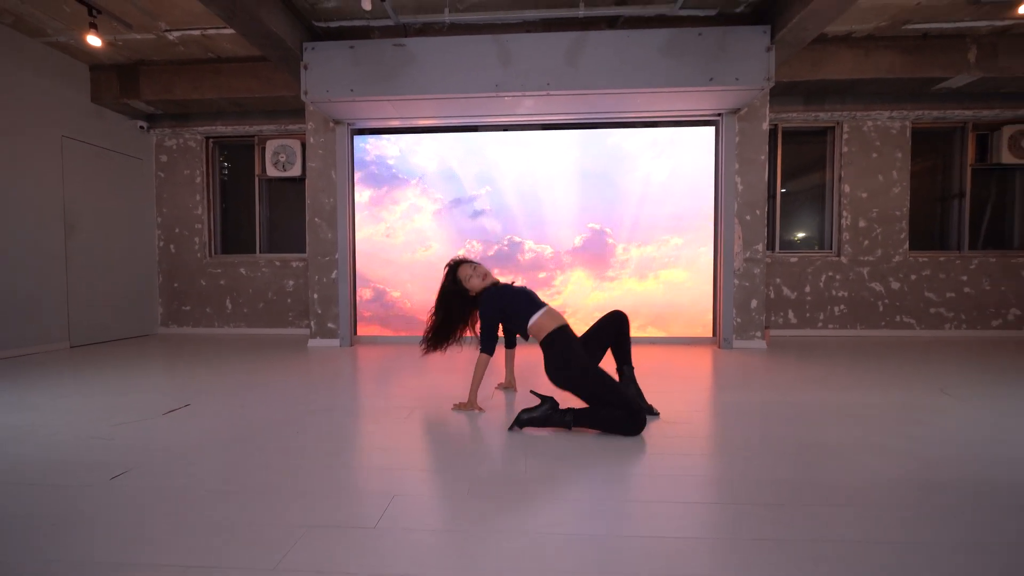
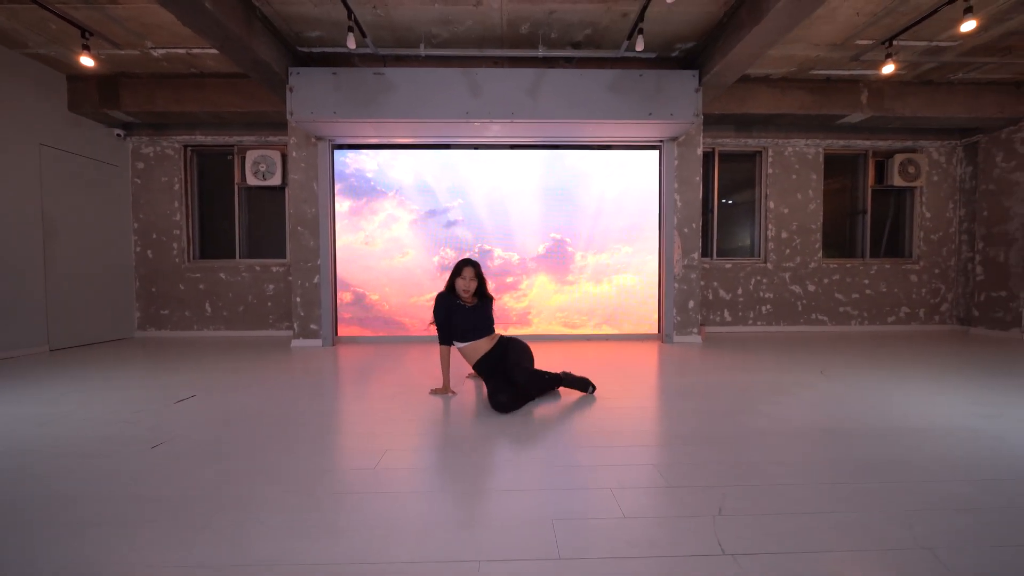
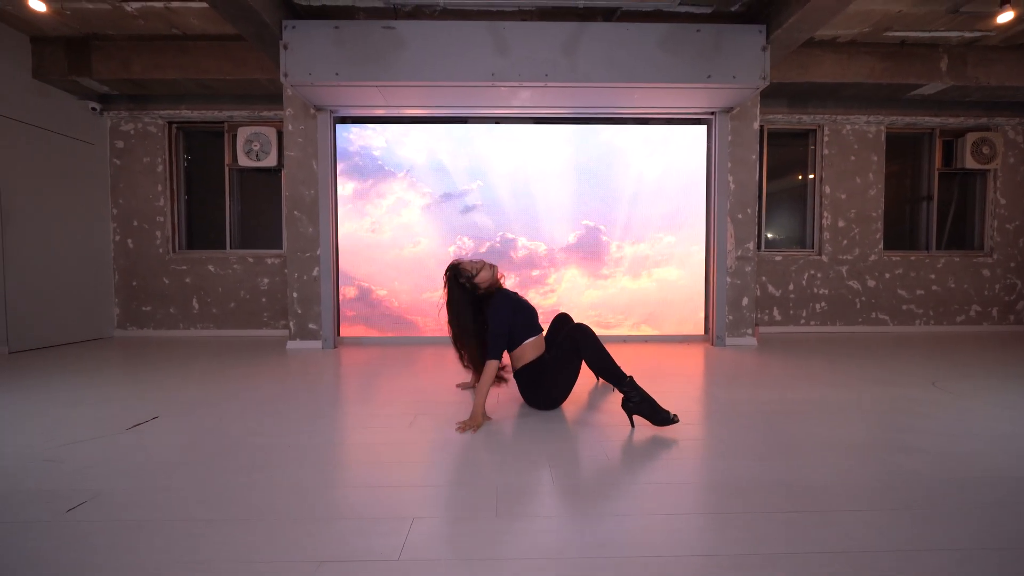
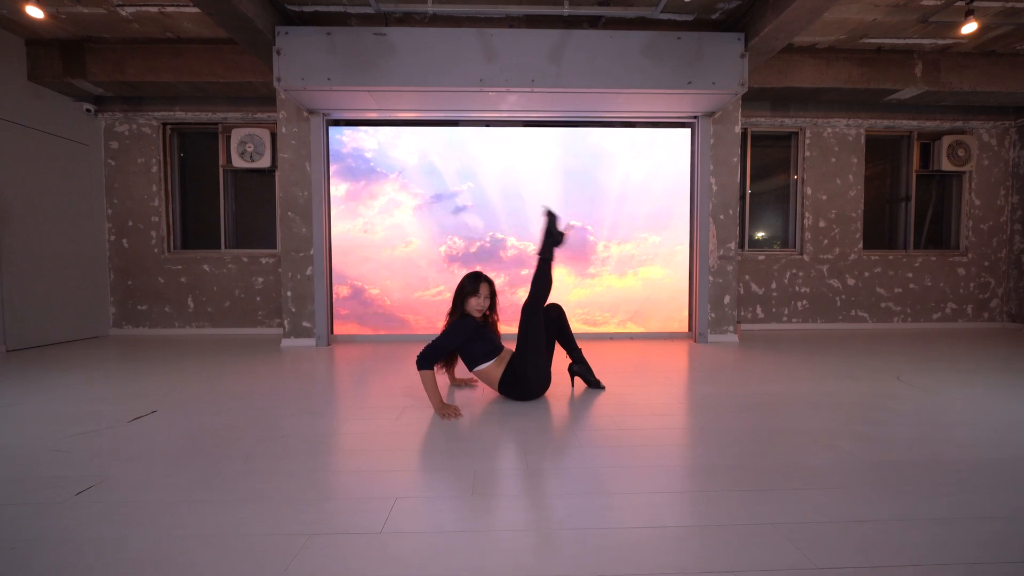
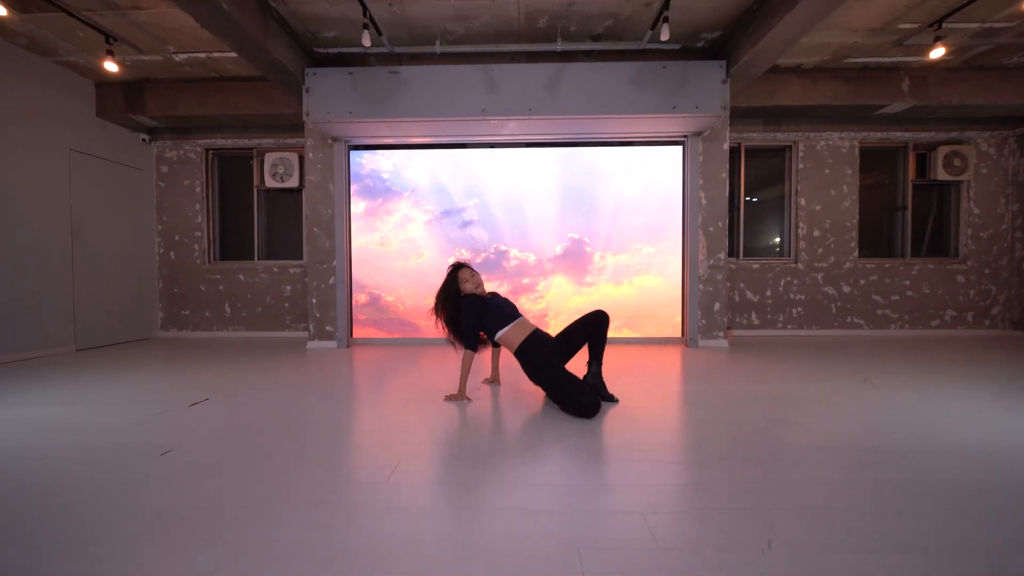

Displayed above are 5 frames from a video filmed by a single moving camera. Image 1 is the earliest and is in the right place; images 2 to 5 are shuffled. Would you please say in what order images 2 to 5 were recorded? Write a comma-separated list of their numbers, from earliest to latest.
5, 2, 4, 3
